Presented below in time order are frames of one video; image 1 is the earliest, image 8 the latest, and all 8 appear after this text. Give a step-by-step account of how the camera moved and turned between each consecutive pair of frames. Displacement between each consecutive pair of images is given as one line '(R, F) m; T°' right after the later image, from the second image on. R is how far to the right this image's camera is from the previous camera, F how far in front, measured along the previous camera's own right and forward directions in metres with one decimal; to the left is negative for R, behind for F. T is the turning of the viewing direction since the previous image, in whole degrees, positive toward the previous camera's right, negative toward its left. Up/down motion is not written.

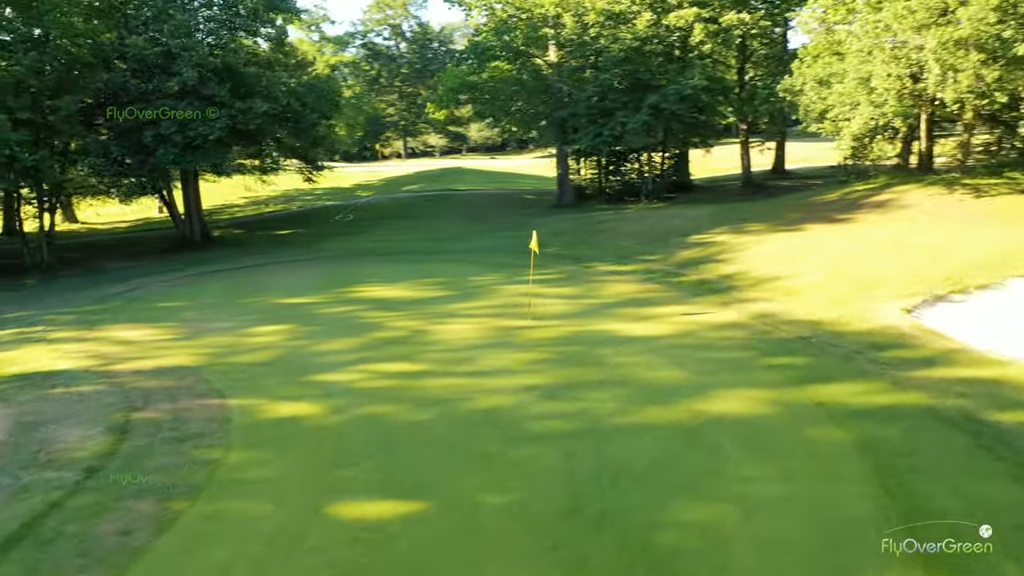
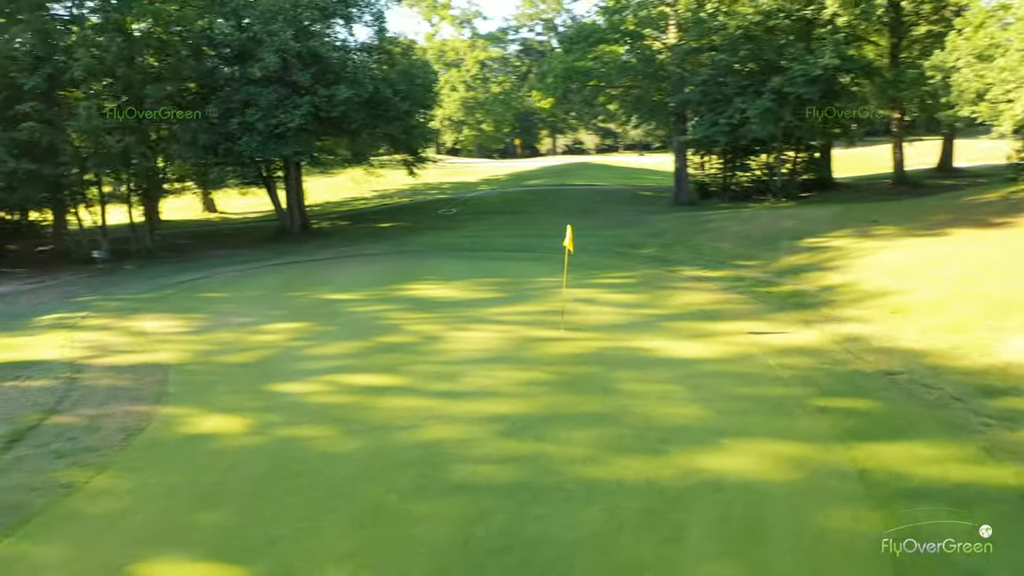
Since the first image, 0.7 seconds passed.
(+1.7, +1.9) m; -12°
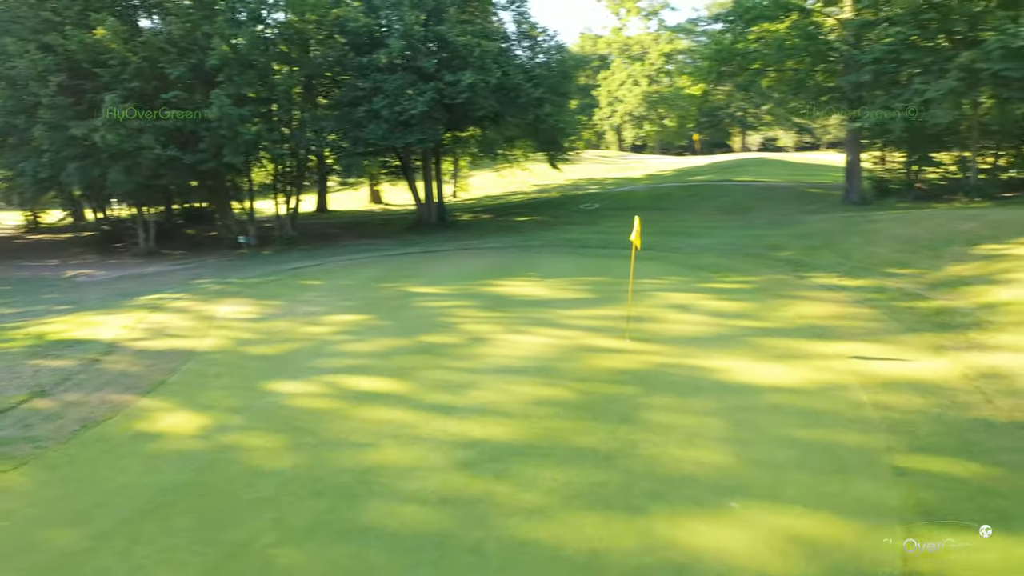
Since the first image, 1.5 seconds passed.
(+1.4, +1.5) m; -14°
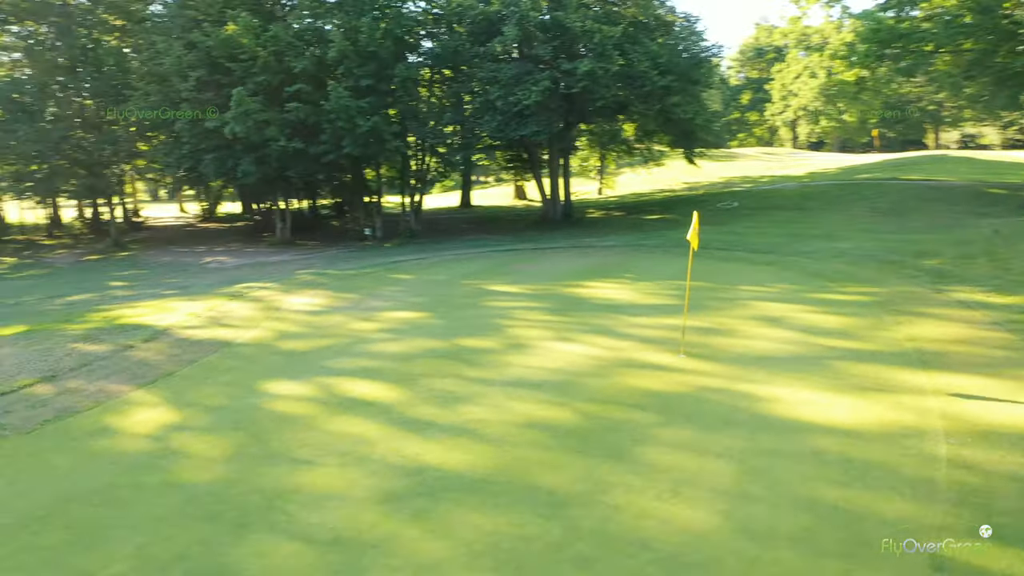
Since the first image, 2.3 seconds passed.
(+1.2, +1.1) m; -12°
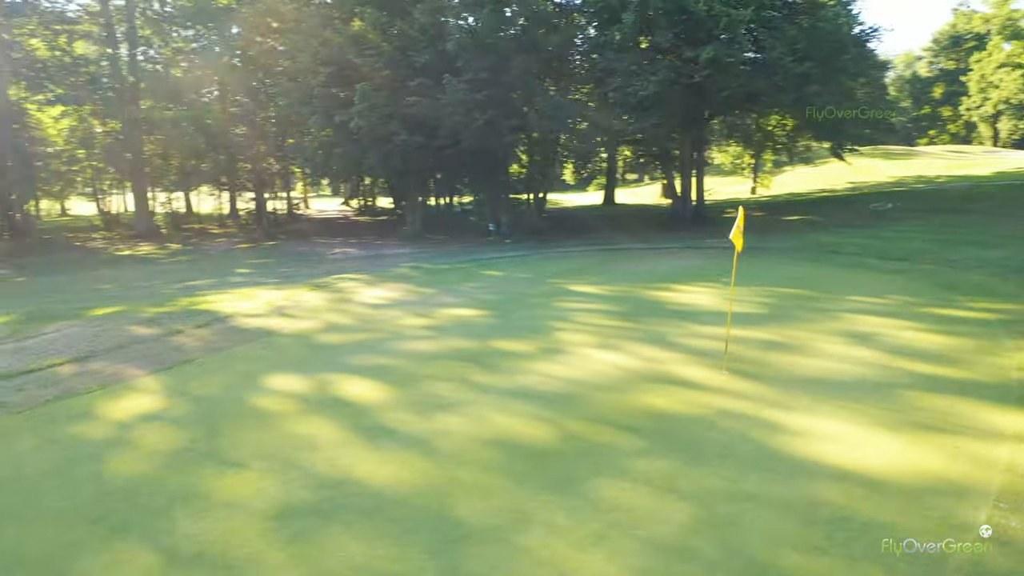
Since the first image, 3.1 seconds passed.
(+1.2, +0.8) m; -12°
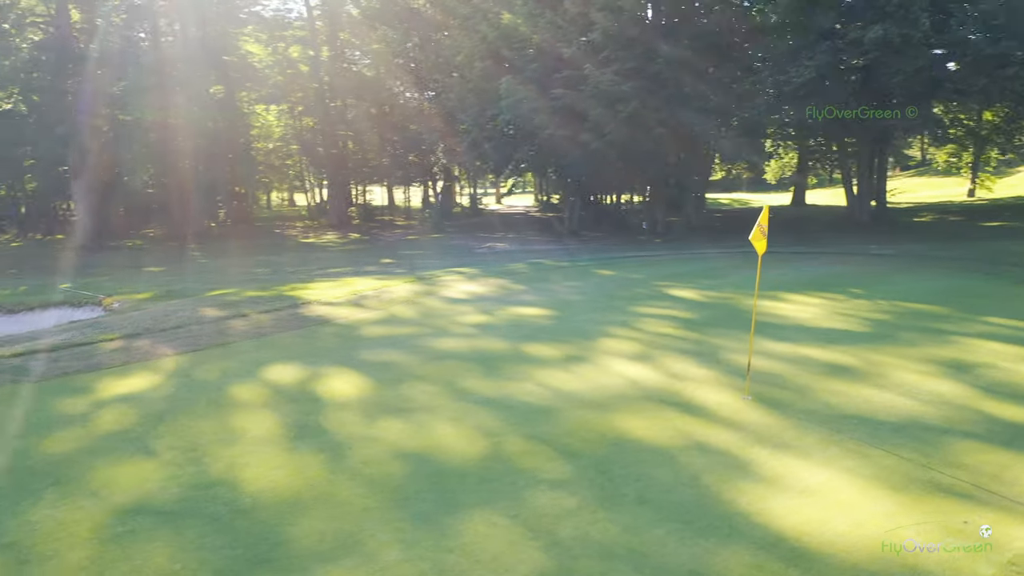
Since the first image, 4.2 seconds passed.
(+1.5, +0.8) m; -15°
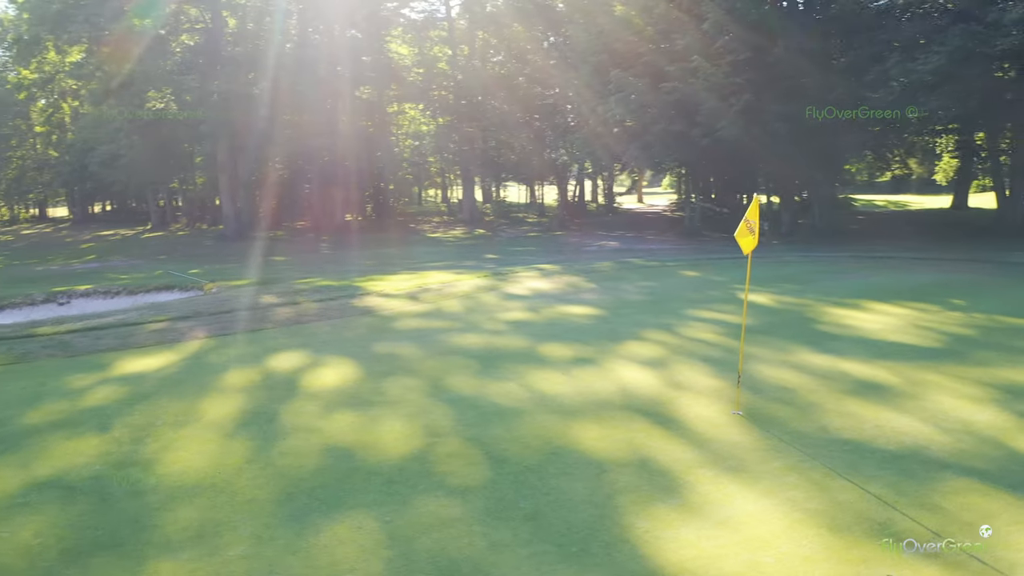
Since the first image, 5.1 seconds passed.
(+1.2, +0.4) m; -11°
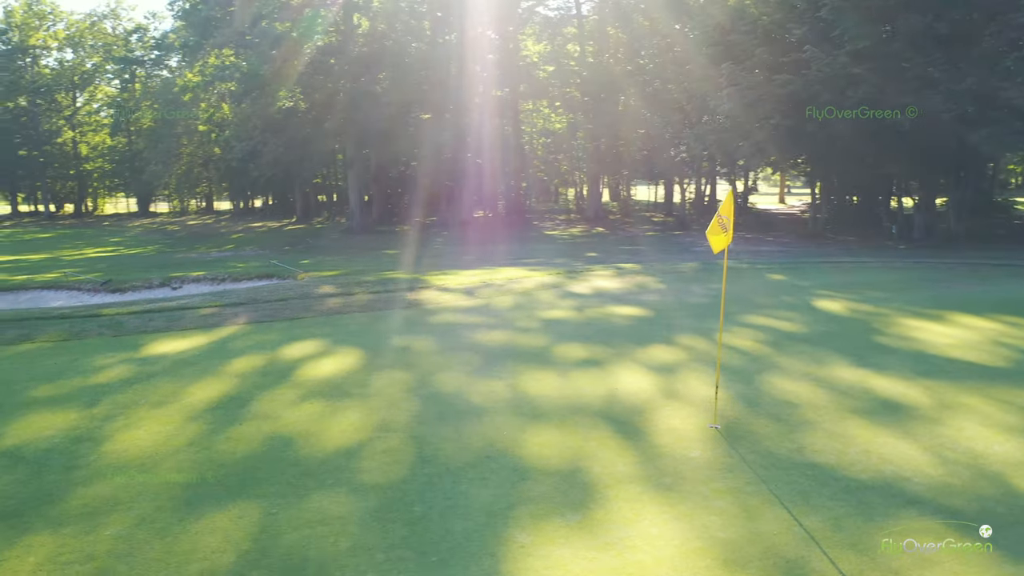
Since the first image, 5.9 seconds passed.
(+1.0, +0.3) m; -10°
